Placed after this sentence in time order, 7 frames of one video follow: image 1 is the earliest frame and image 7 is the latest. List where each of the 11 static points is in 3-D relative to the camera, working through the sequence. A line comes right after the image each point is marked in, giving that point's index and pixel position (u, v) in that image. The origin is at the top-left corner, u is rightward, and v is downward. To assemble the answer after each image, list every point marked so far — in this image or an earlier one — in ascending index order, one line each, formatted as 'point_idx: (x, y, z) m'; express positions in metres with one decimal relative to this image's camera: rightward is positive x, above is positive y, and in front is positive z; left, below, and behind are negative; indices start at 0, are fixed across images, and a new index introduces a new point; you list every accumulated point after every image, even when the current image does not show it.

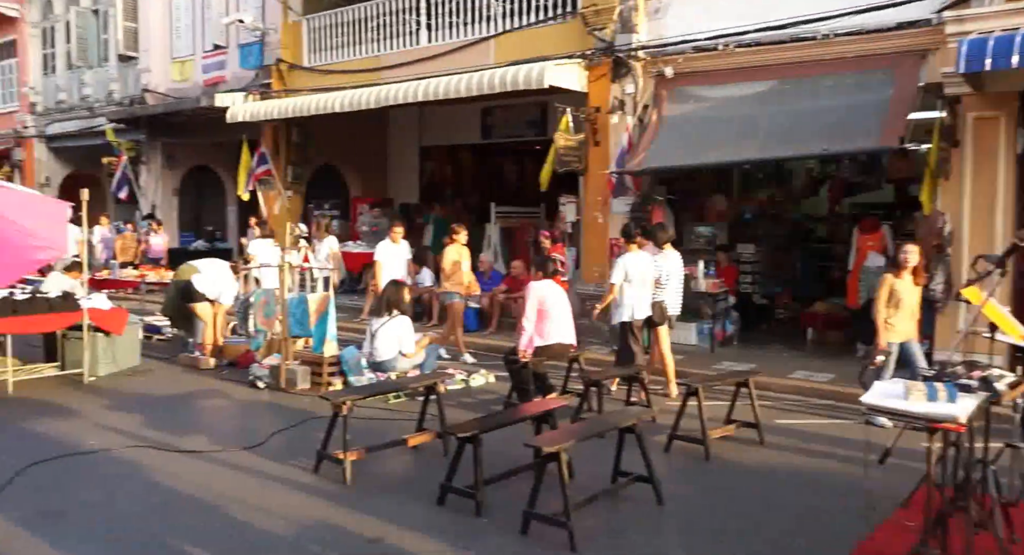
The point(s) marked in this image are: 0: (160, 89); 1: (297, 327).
0: (-8.9, +4.7, +19.4) m
1: (-2.5, -0.6, +9.0) m
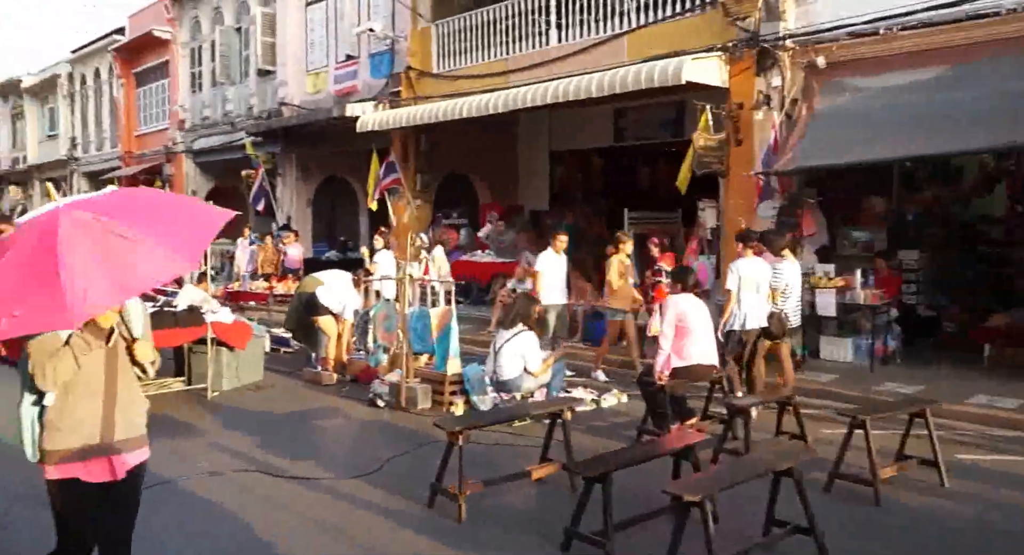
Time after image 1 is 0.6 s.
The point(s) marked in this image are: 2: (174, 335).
0: (-5.6, +4.5, +19.9) m
1: (-1.0, -0.7, +8.5) m
2: (-3.4, -0.6, +8.0) m
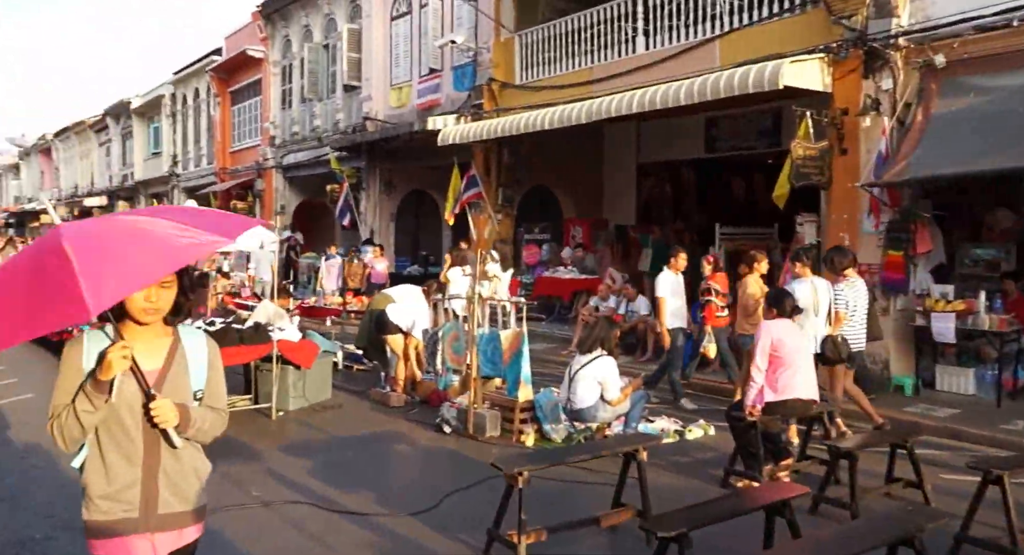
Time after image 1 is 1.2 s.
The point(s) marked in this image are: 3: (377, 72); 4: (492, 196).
0: (-3.4, +4.1, +19.9) m
1: (-0.2, -0.9, +8.0) m
2: (-2.7, -0.7, +7.7) m
3: (-3.5, +5.3, +19.9) m
4: (-0.4, +1.7, +16.5) m
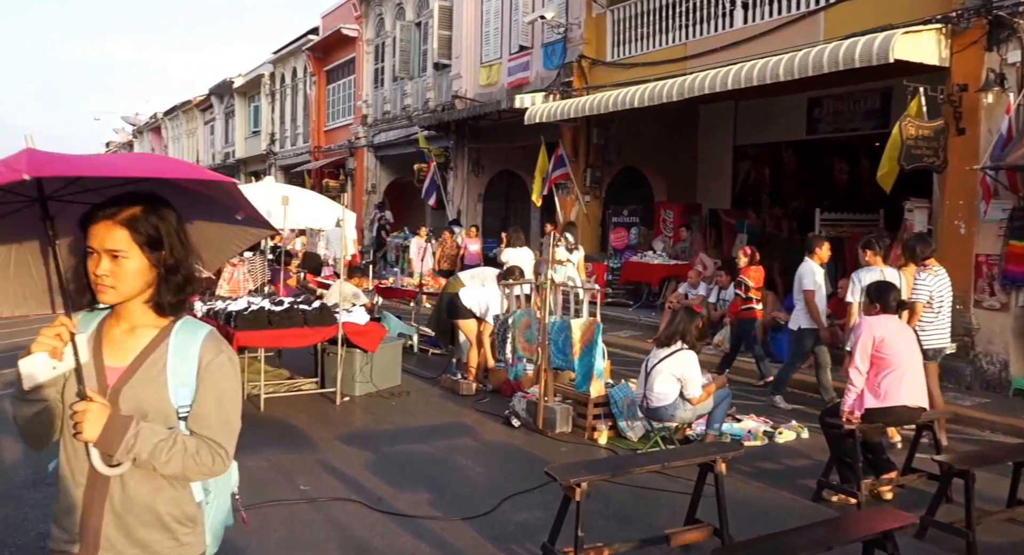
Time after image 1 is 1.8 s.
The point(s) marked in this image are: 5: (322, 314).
0: (-1.1, +4.6, +19.6) m
1: (+0.5, -0.8, +7.5) m
2: (-2.0, -0.6, +7.6) m
3: (-1.1, +5.8, +19.6) m
4: (+1.4, +2.1, +16.0) m
5: (-1.9, -0.4, +7.9) m
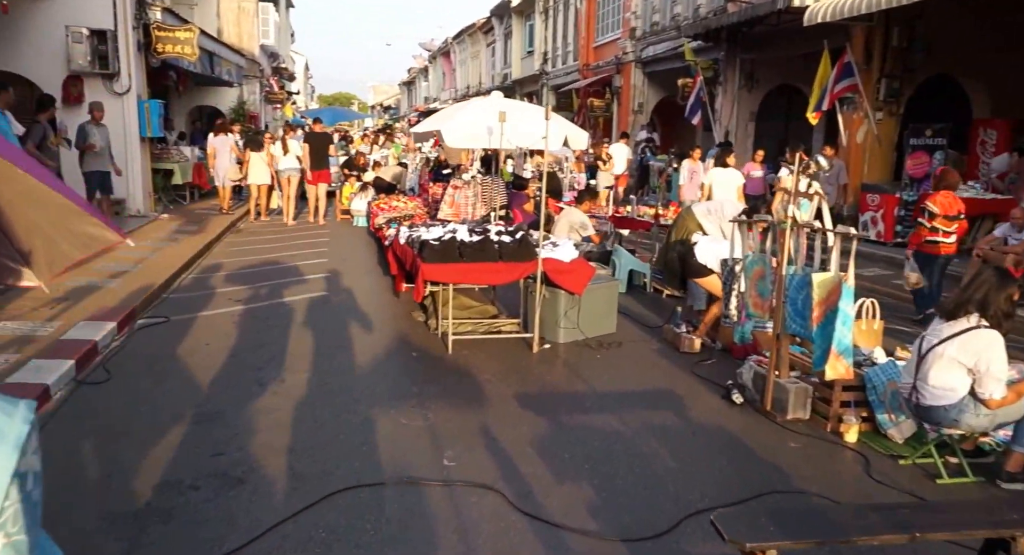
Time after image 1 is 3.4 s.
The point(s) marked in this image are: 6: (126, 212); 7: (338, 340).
0: (+5.1, +6.2, +17.1) m
1: (+2.2, -0.3, +5.8) m
2: (-0.1, 0.0, +6.7) m
3: (+5.1, +7.3, +17.0) m
4: (+6.1, +3.2, +13.1) m
5: (+0.1, +0.2, +6.9) m
6: (-6.6, +1.1, +12.8) m
7: (-1.5, -0.5, +6.9) m
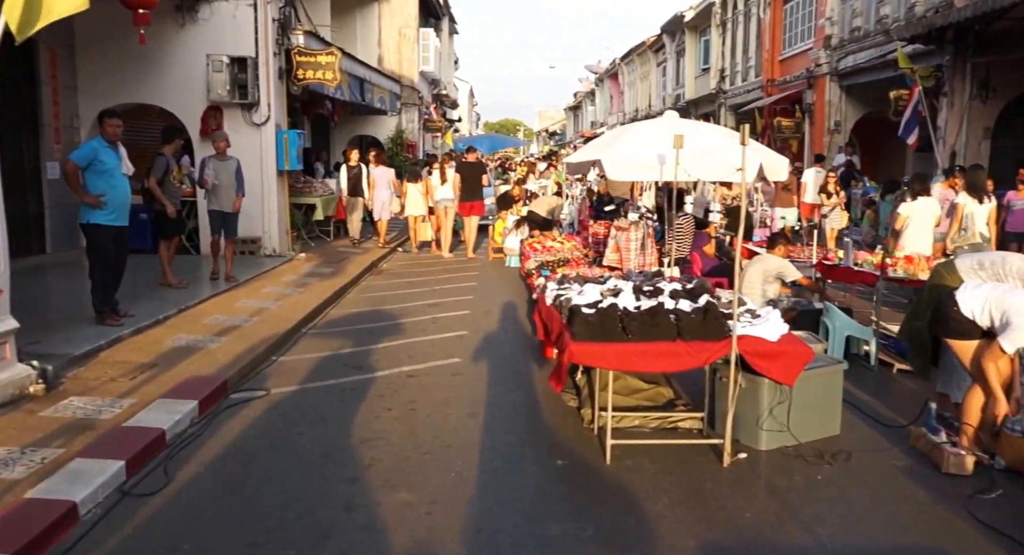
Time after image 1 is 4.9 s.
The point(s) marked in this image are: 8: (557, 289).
0: (+8.4, +5.2, +14.1) m
1: (+3.1, -0.9, +3.5) m
2: (+1.0, -0.5, +4.8) m
3: (+8.4, +6.4, +14.0) m
4: (+8.5, +2.4, +9.9) m
5: (+1.3, -0.3, +5.0) m
6: (-4.0, +0.4, +12.3) m
7: (-0.3, -1.1, +5.3) m
8: (+0.3, -0.1, +5.9) m
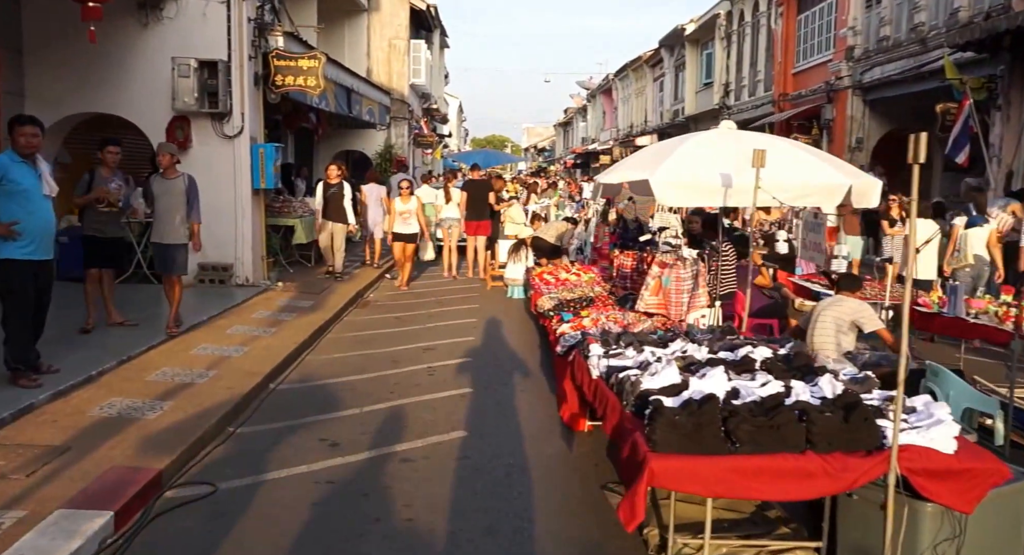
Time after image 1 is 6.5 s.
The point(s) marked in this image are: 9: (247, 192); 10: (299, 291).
0: (+8.5, +4.7, +12.9) m
1: (+3.3, -1.2, +2.1) m
2: (+1.2, -0.8, +3.4) m
3: (+8.5, +5.9, +12.8) m
4: (+8.6, +1.9, +8.6) m
5: (+1.5, -0.6, +3.6) m
6: (-3.9, 0.0, +10.7) m
7: (-0.2, -1.4, +3.8) m
8: (+0.5, -0.4, +4.5) m
9: (-3.6, +1.2, +10.5) m
10: (-3.0, -0.2, +11.0) m
